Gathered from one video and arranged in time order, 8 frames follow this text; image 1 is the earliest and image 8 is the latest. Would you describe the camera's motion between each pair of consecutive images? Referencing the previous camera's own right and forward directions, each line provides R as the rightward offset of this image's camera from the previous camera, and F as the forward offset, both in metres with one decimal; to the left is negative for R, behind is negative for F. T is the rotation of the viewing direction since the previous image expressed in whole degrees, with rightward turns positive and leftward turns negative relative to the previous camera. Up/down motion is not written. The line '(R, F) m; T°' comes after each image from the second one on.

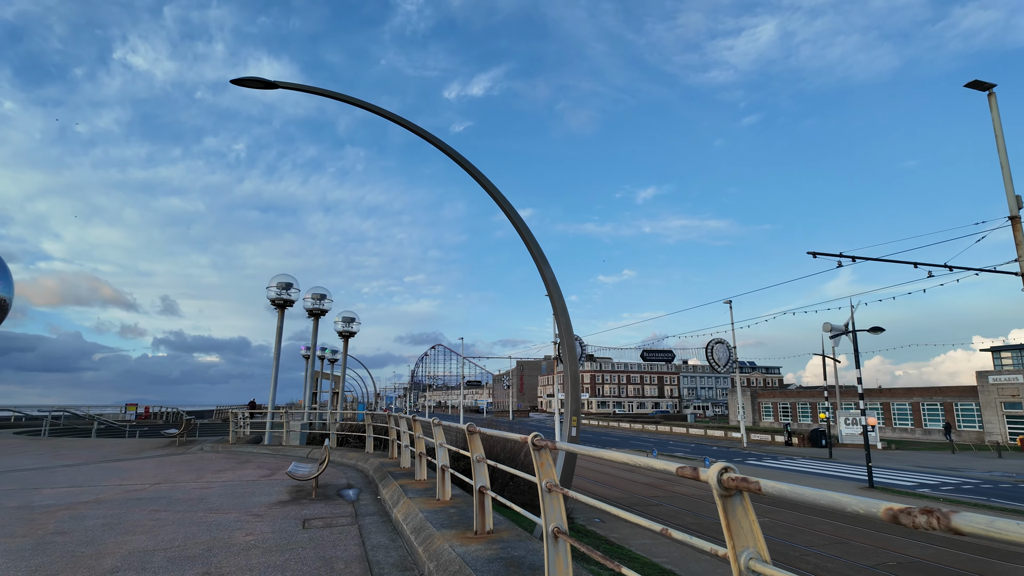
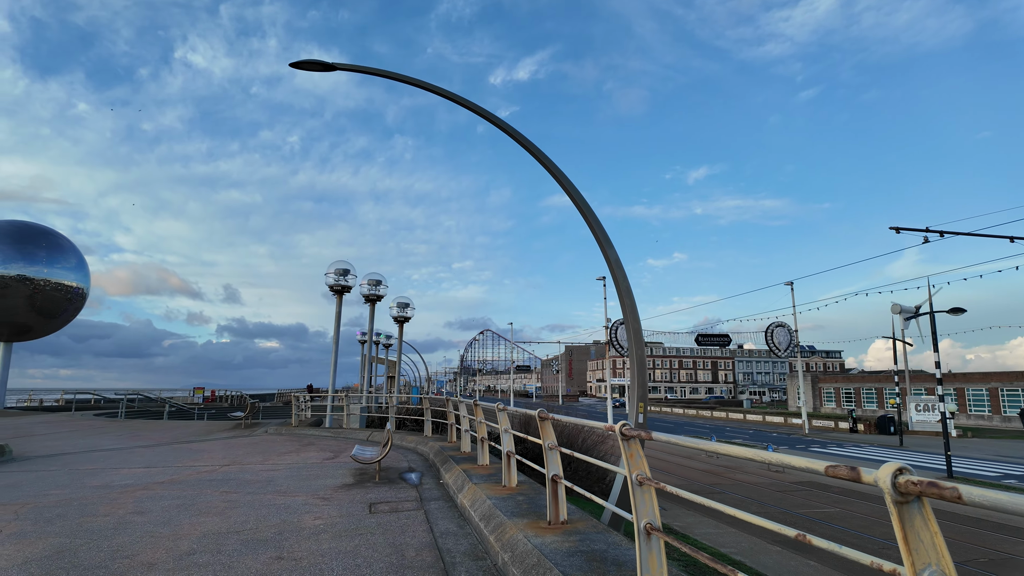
(-0.2, +0.2) m; -5°
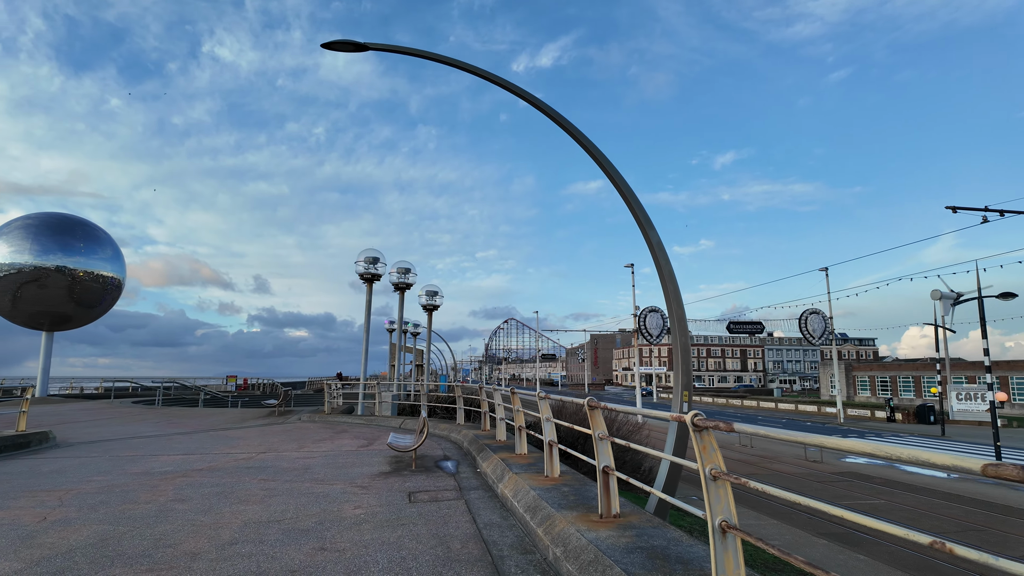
(-0.2, +0.2) m; -2°
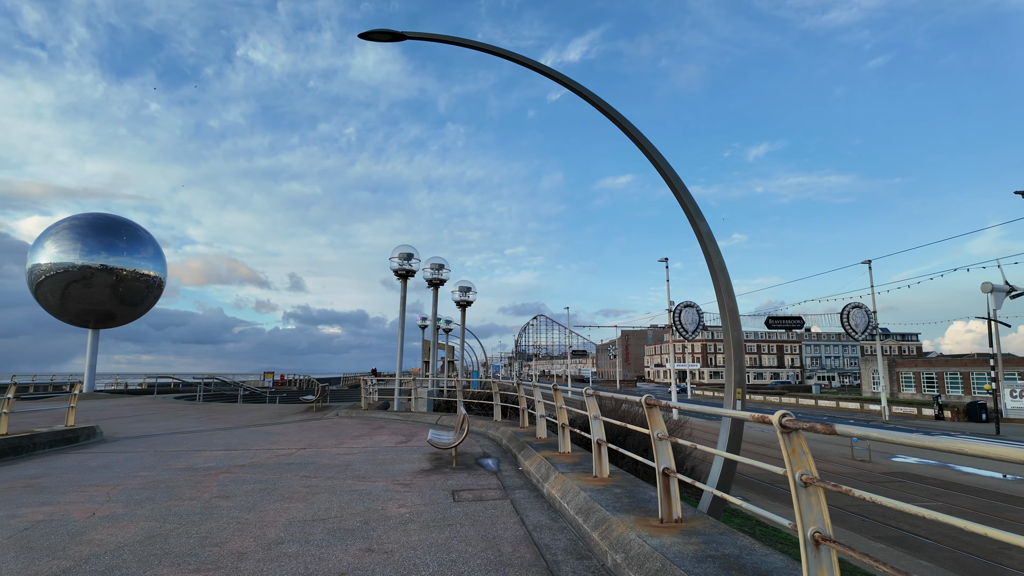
(-0.2, +0.2) m; -3°
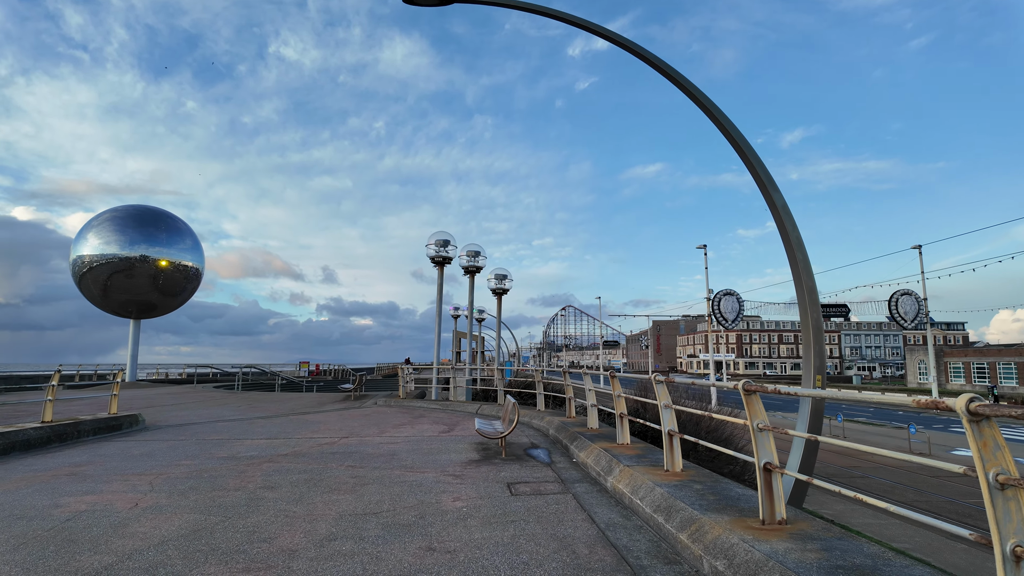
(-0.3, +0.4) m; -3°
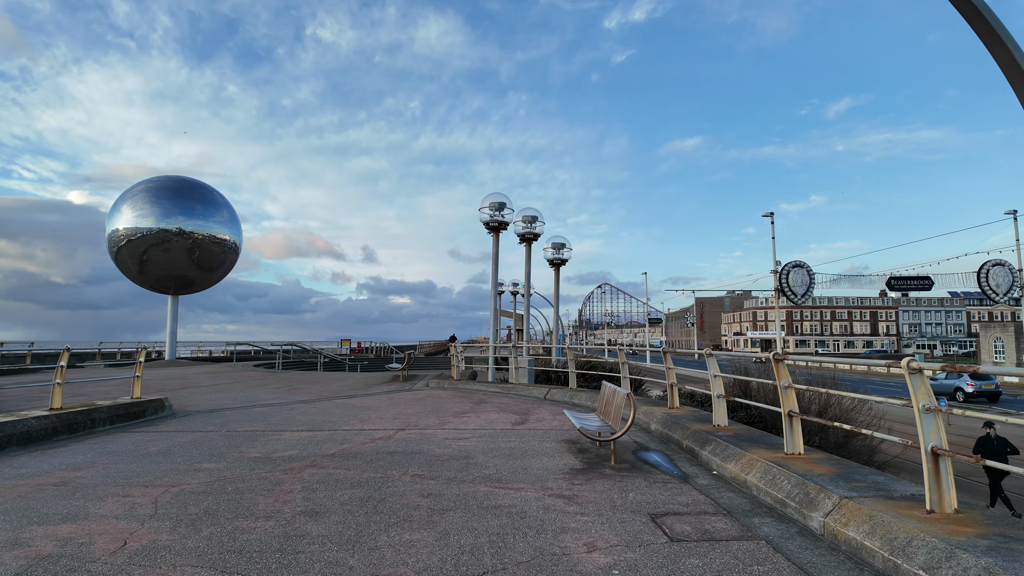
(-0.7, +1.9) m; -3°
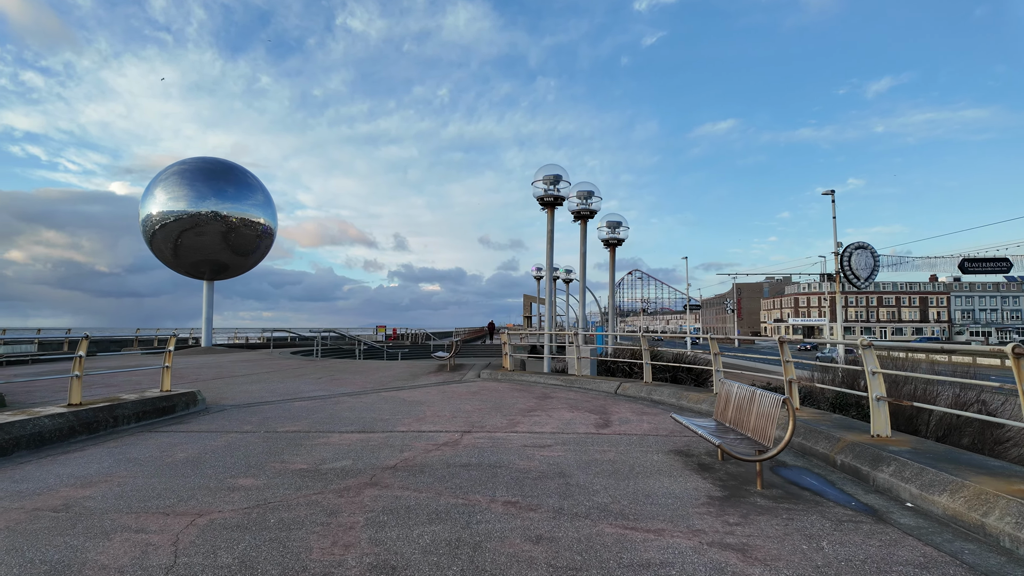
(-0.6, +1.3) m; -3°
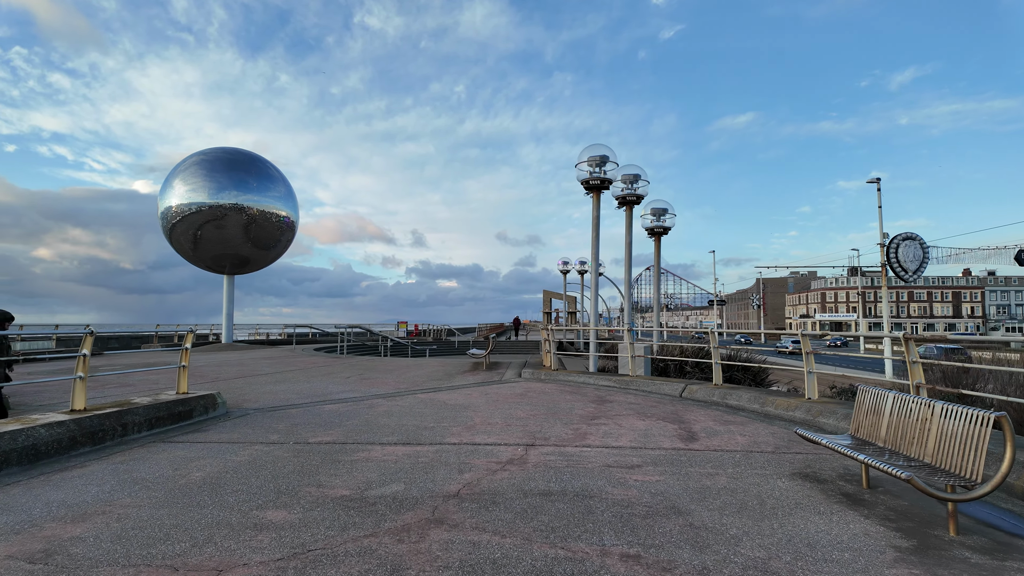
(-0.5, +1.1) m; -2°
